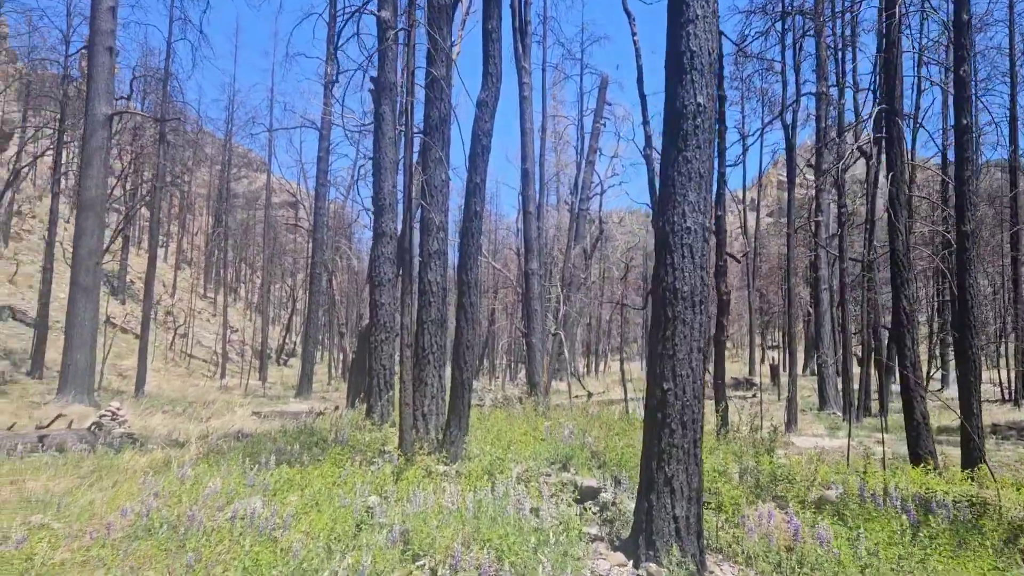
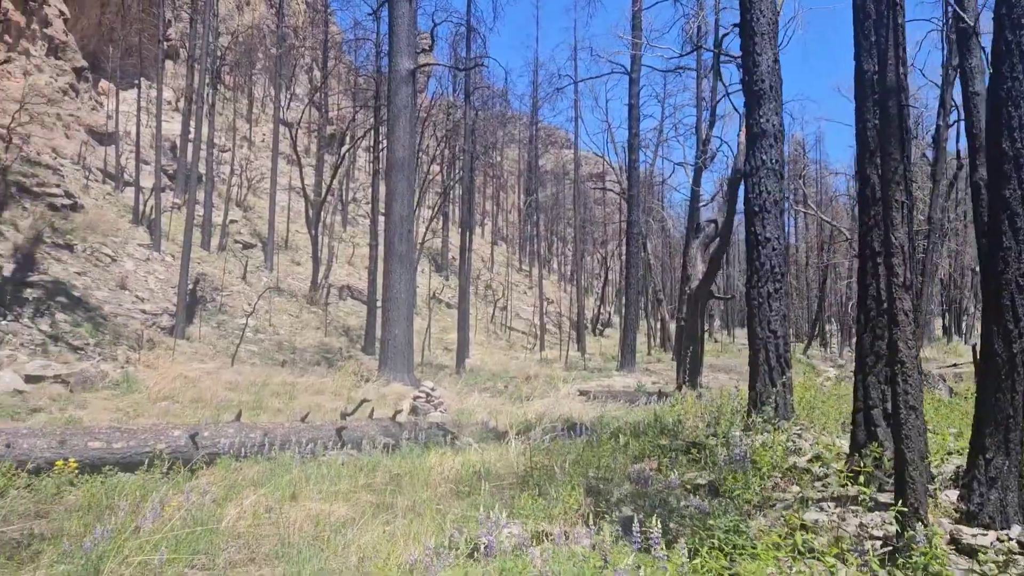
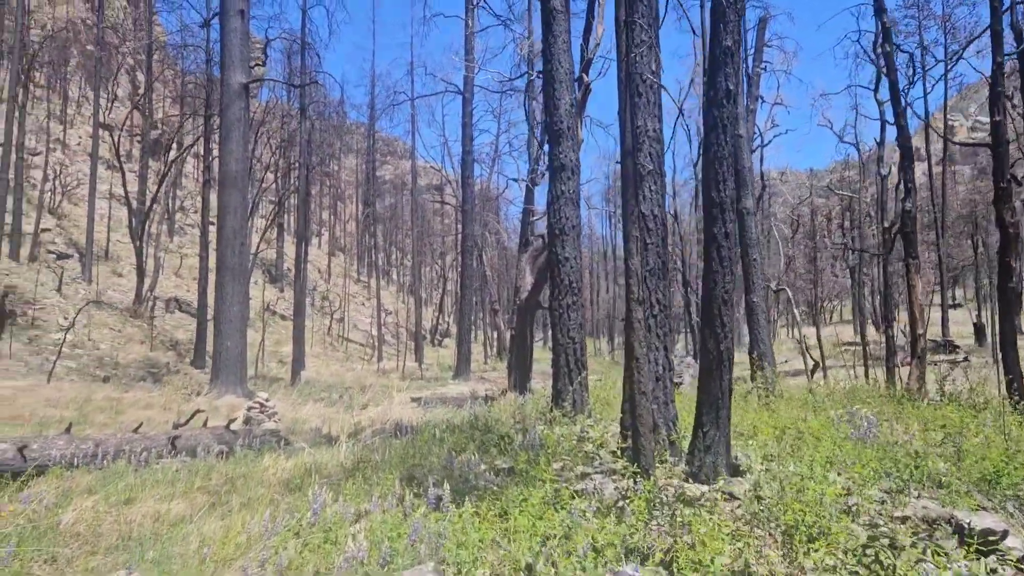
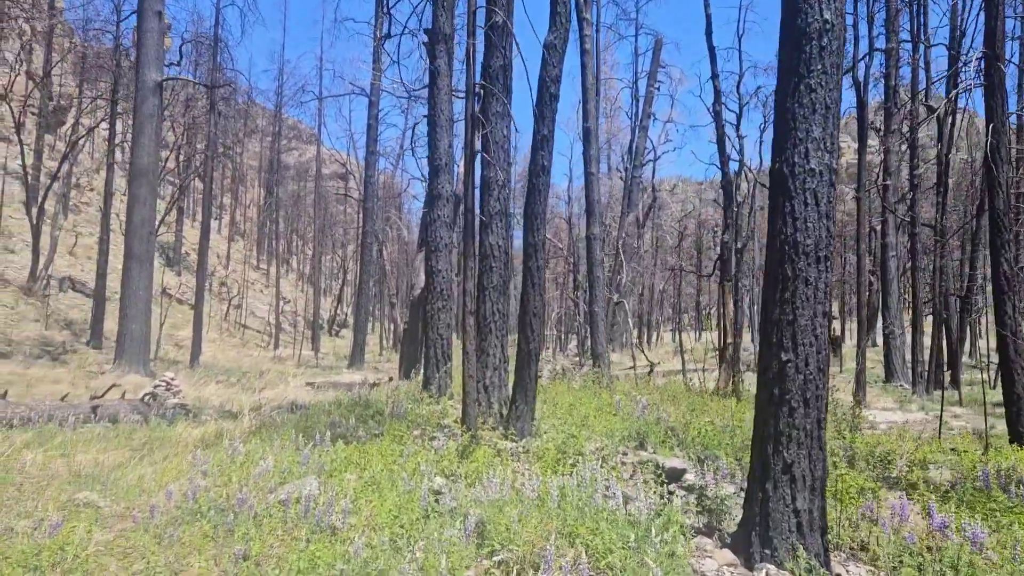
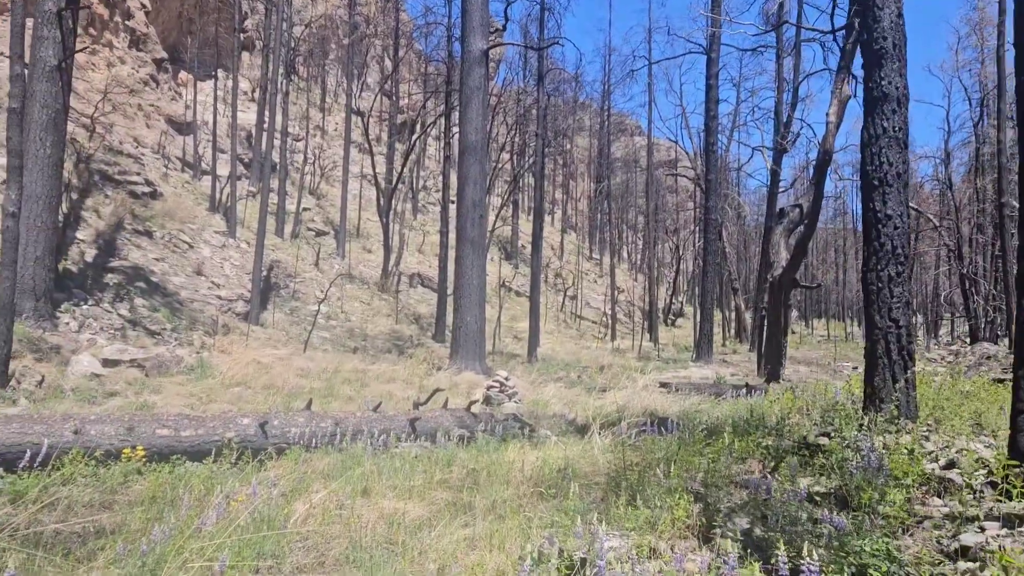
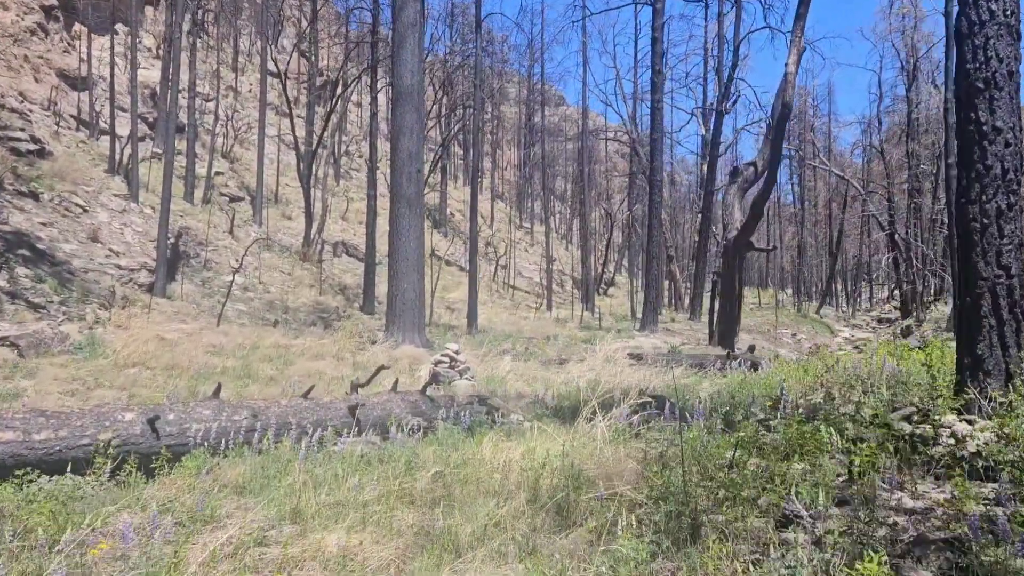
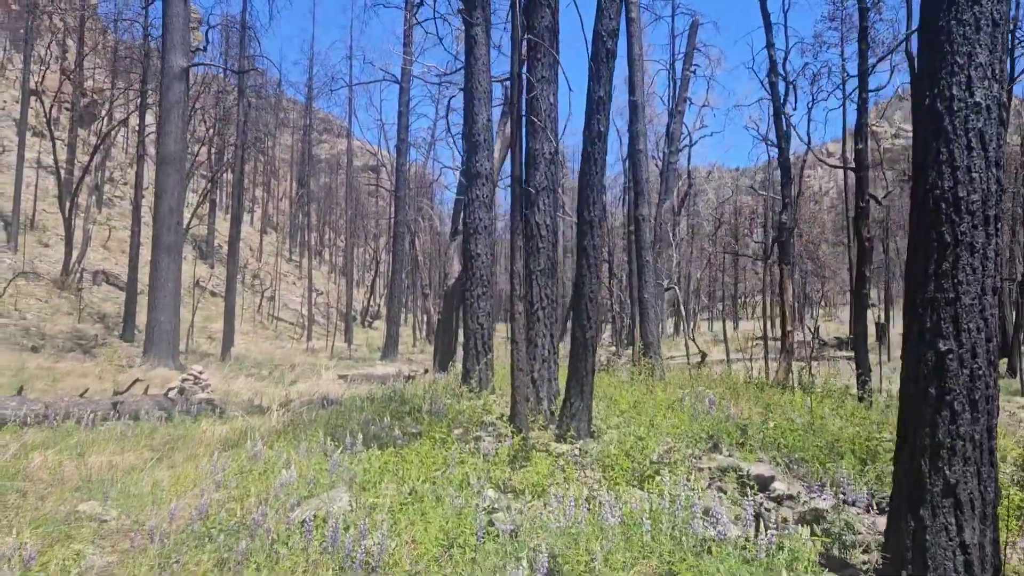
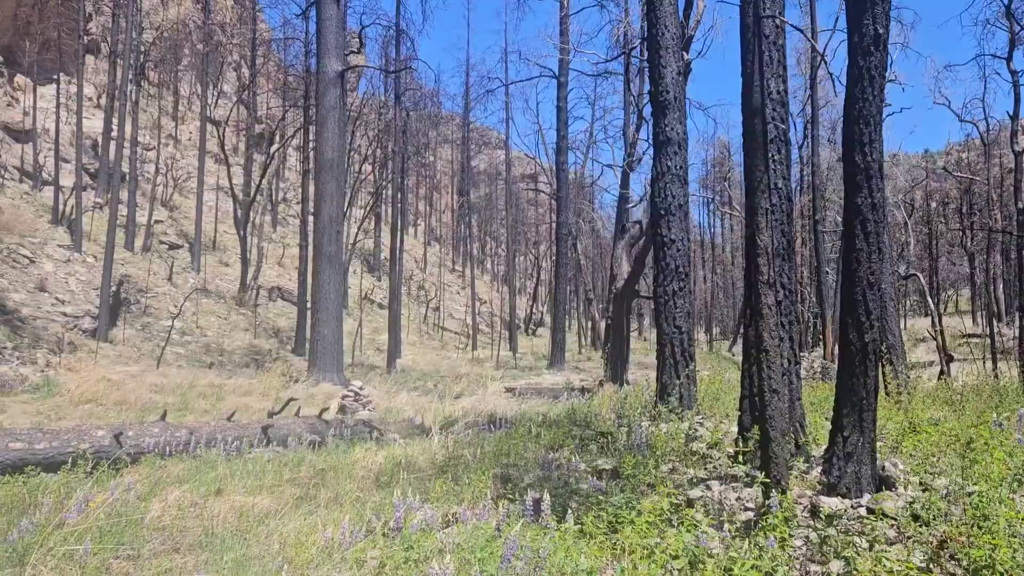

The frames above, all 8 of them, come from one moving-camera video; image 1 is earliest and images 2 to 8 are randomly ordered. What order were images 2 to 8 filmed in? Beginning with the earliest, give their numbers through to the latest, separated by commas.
4, 7, 3, 8, 2, 5, 6
